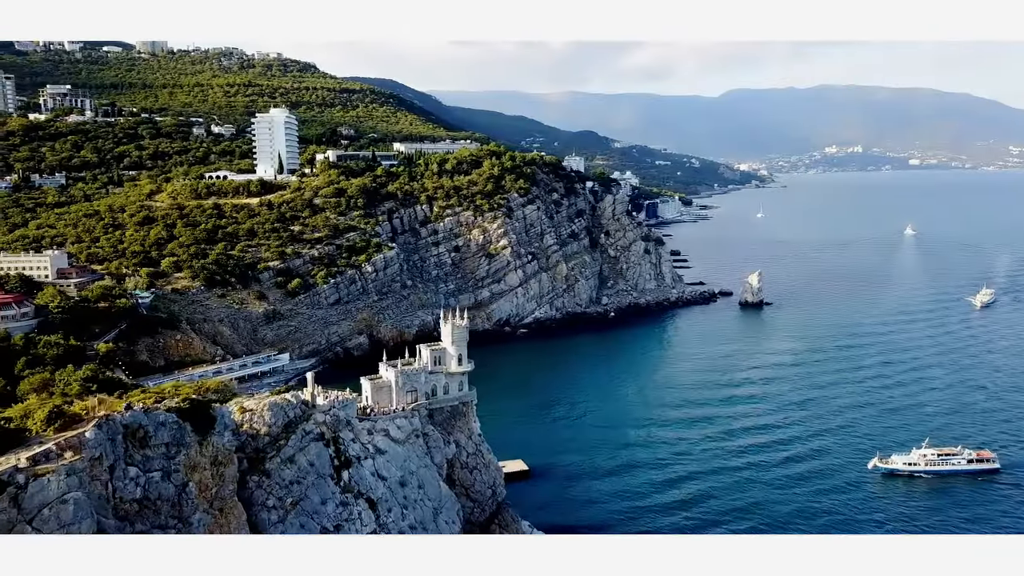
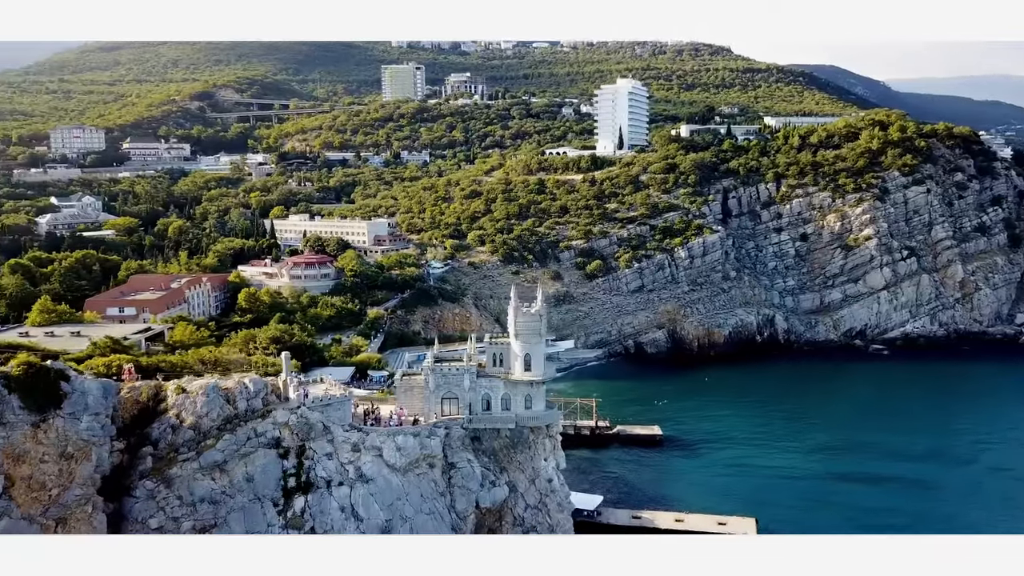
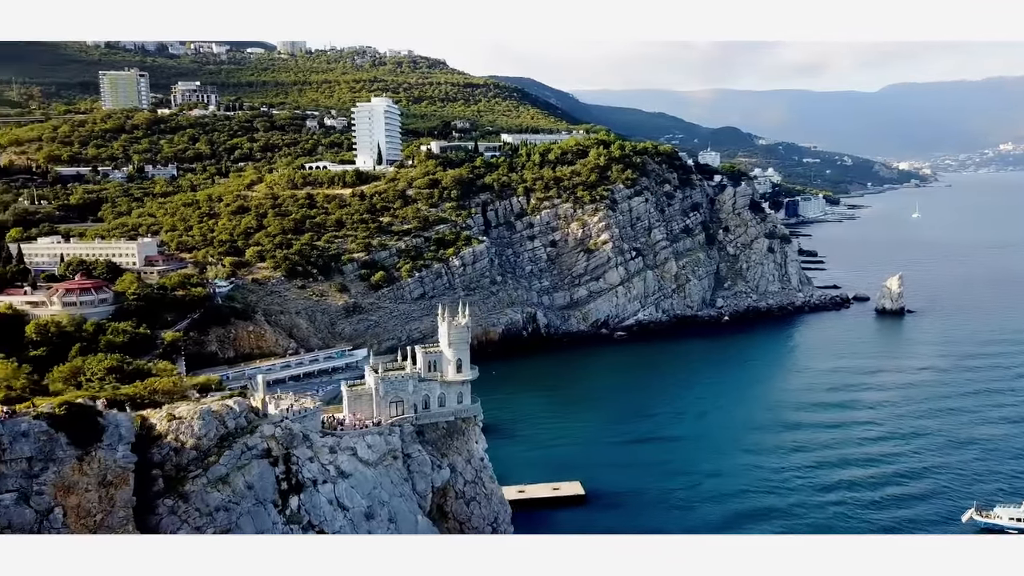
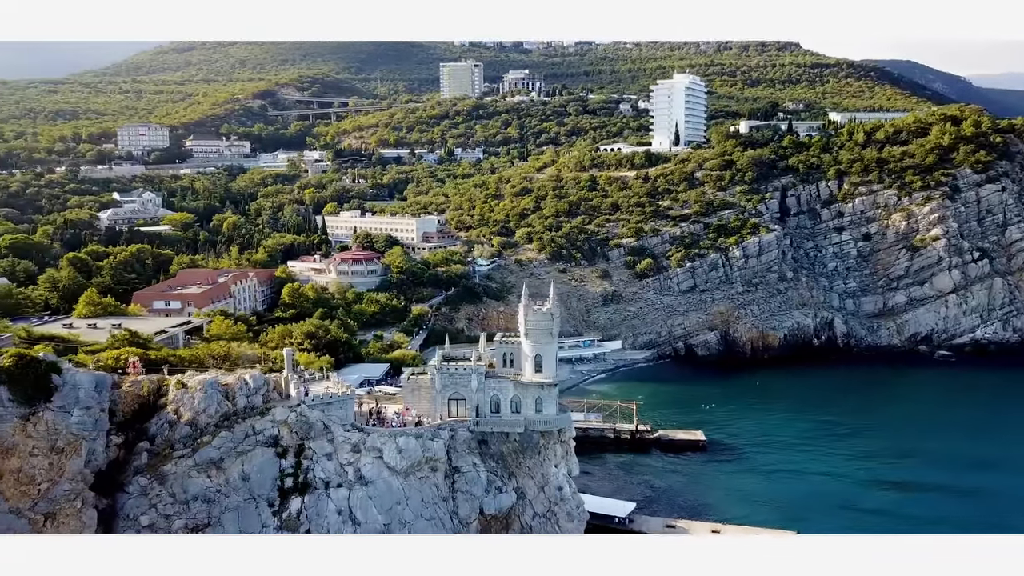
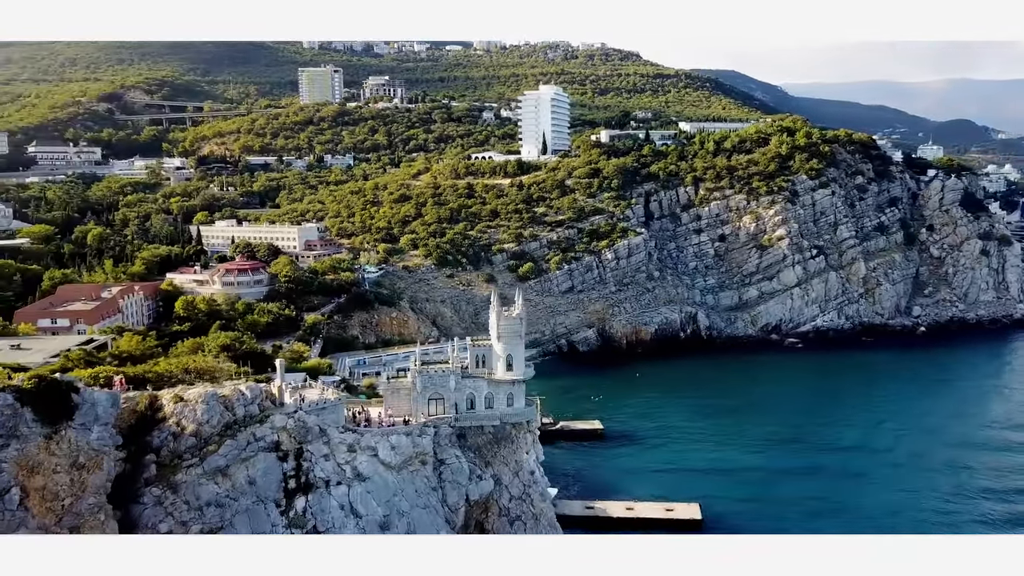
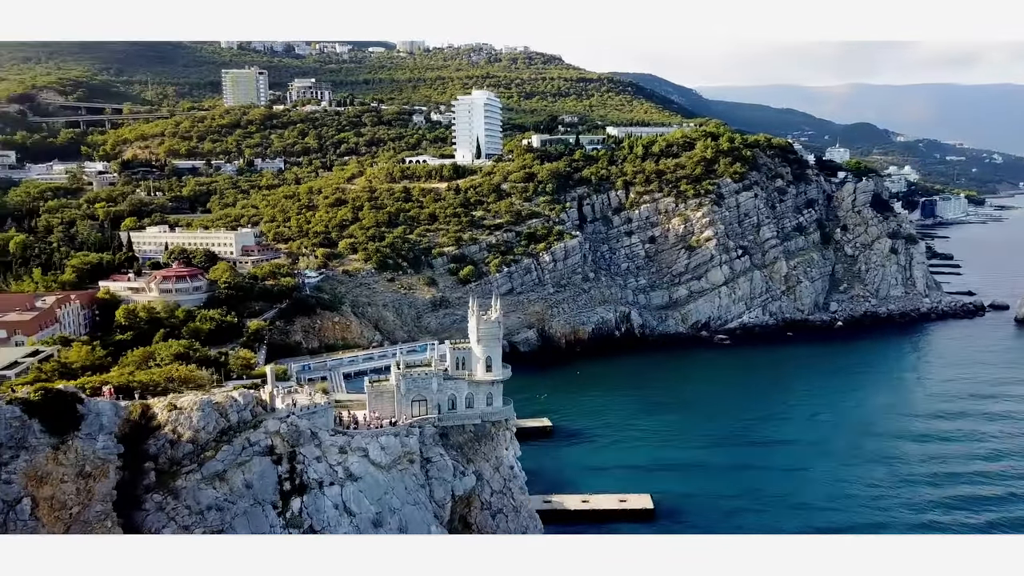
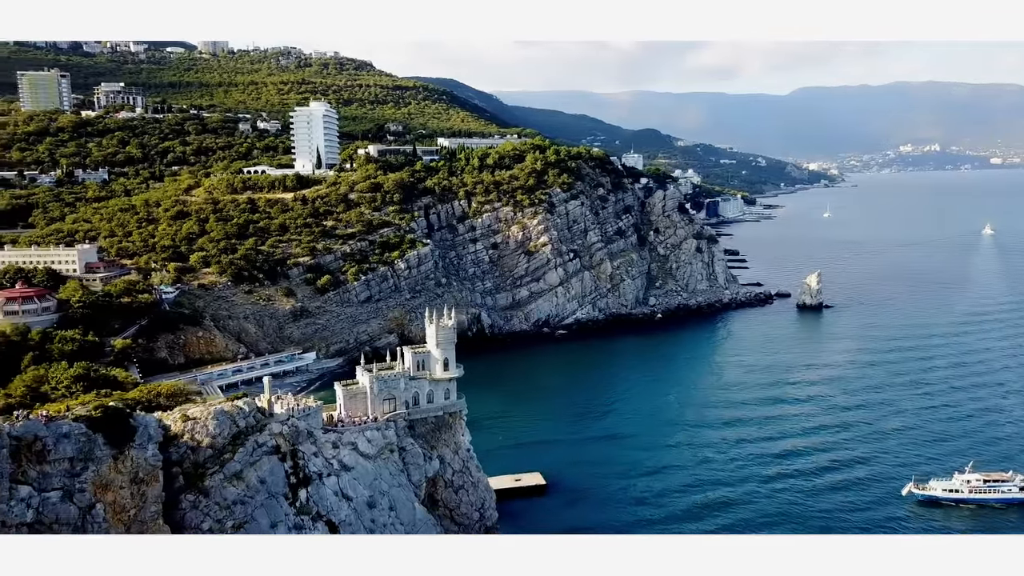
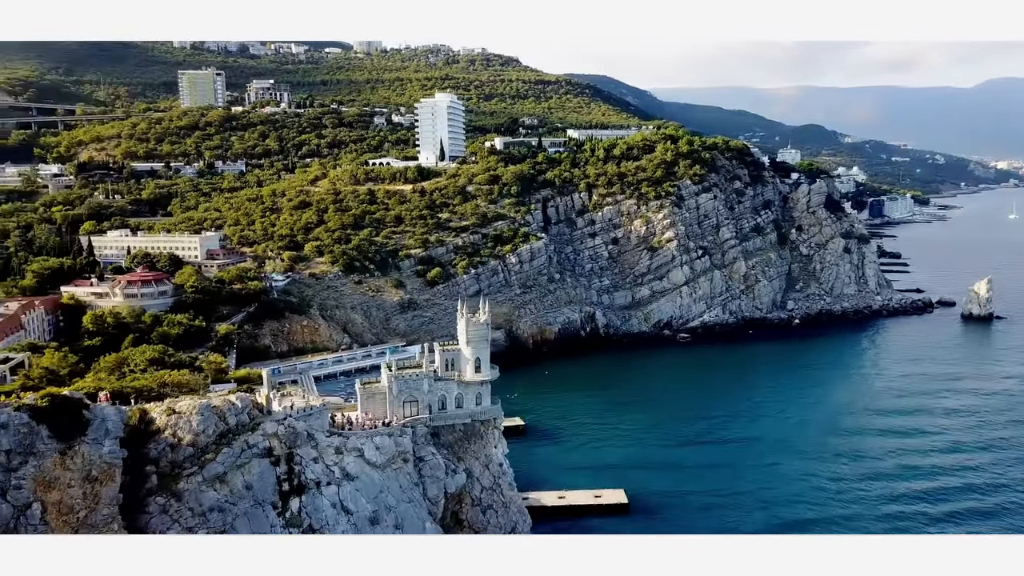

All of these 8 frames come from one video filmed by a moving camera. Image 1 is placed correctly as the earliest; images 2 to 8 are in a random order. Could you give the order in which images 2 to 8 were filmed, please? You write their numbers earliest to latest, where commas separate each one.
7, 3, 8, 6, 5, 2, 4
